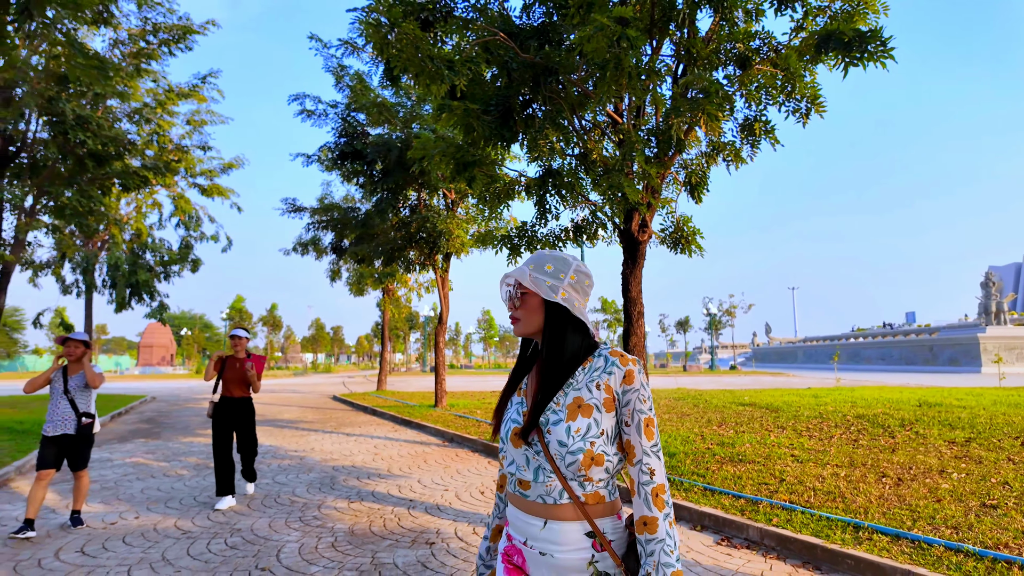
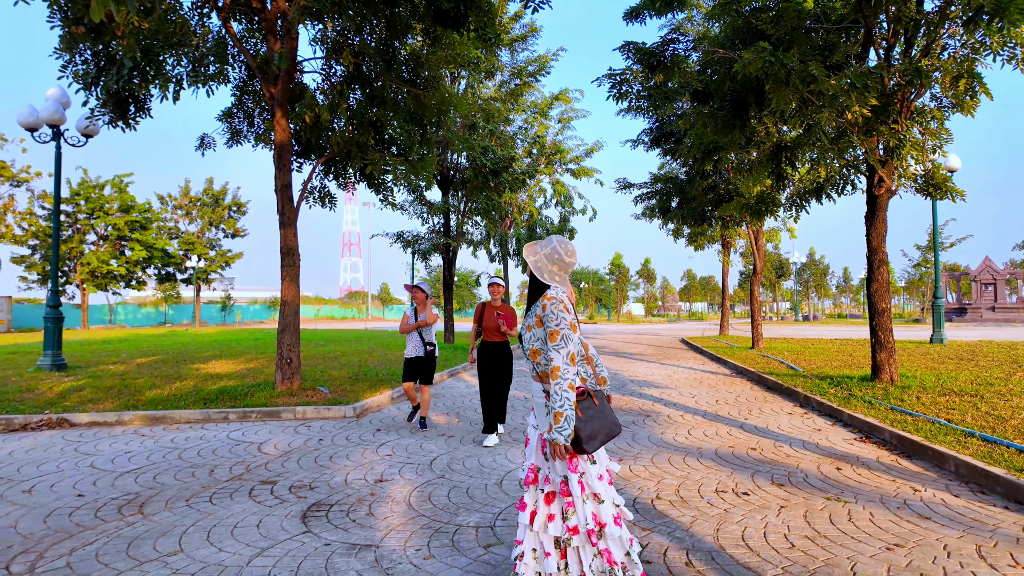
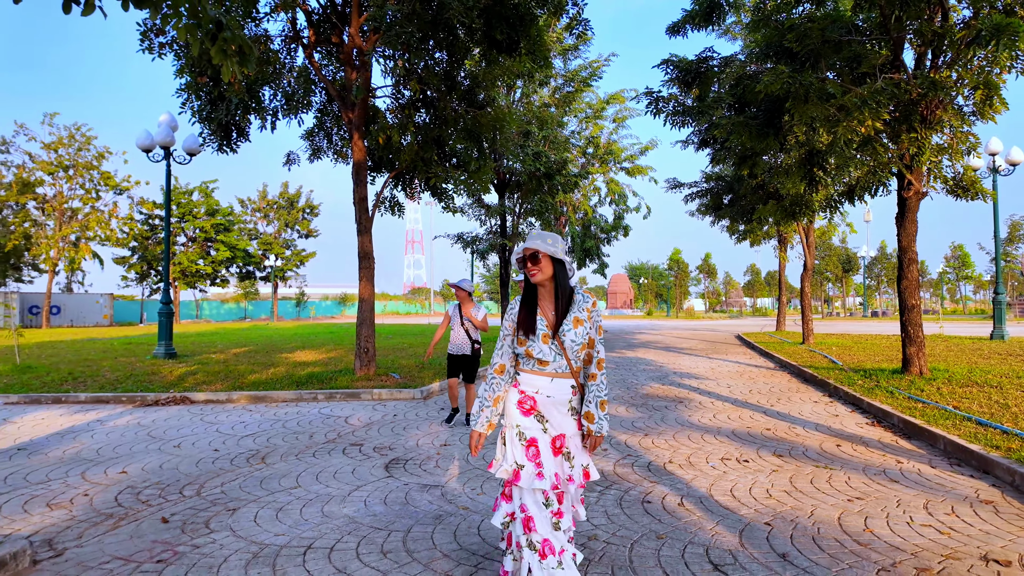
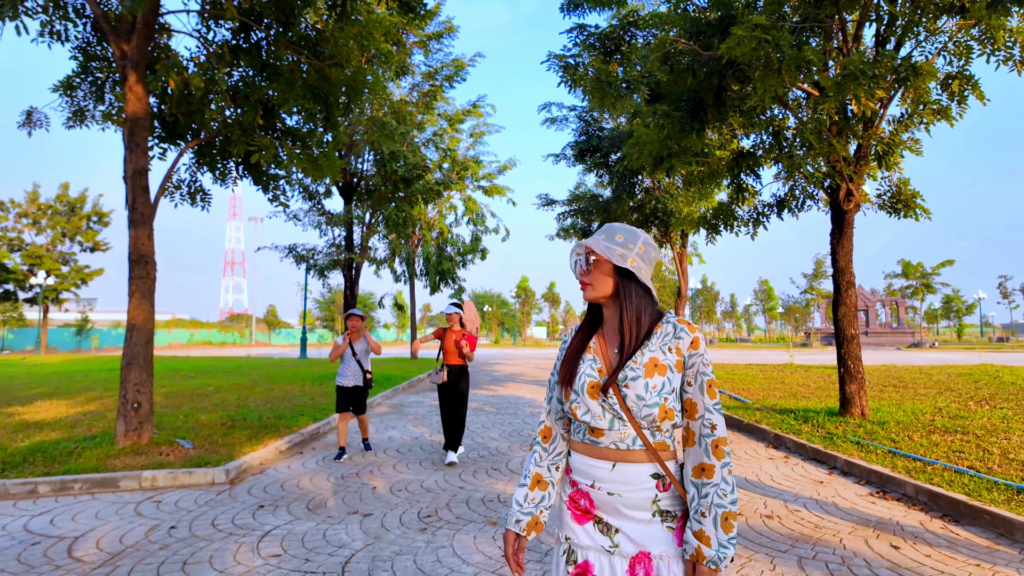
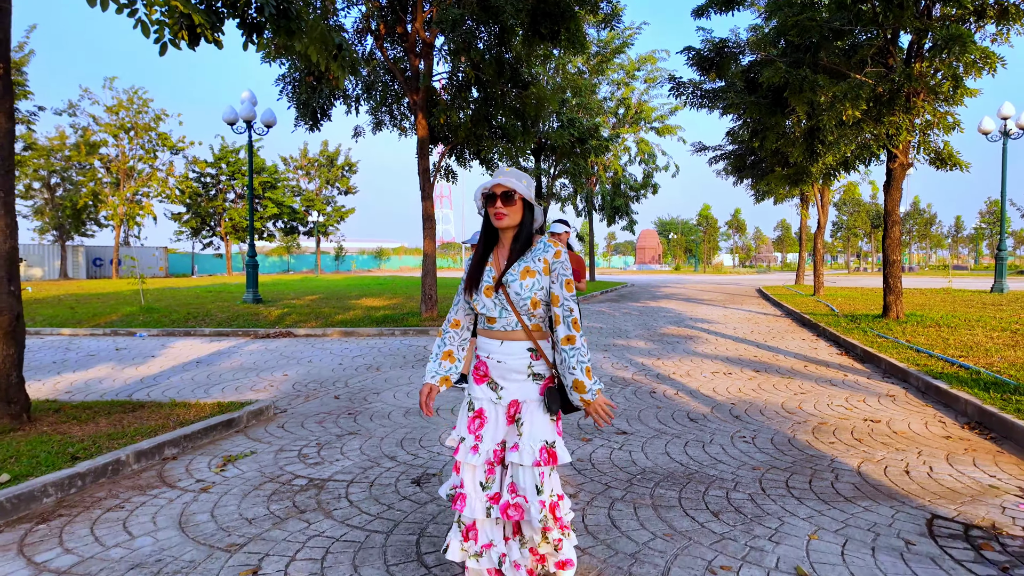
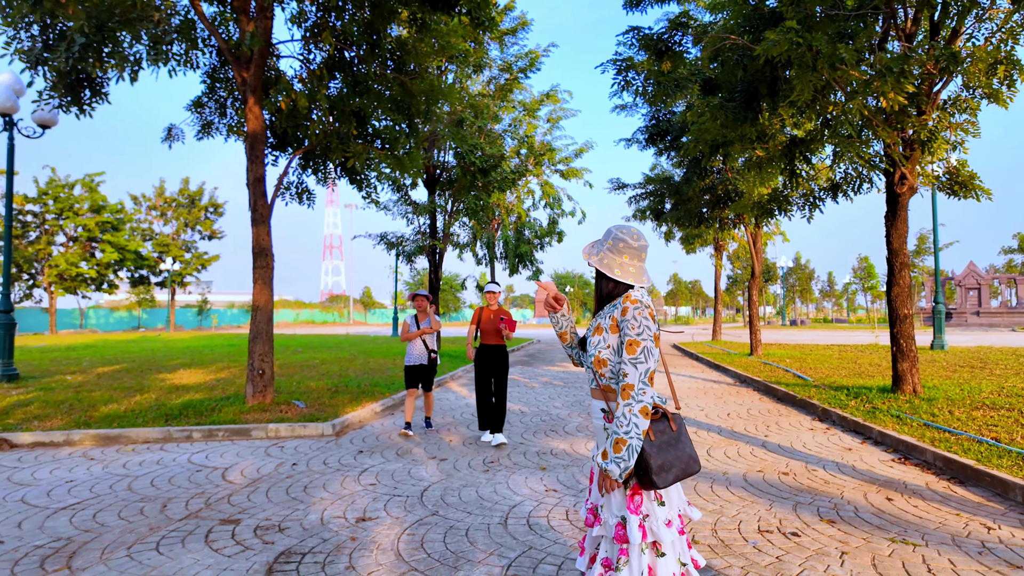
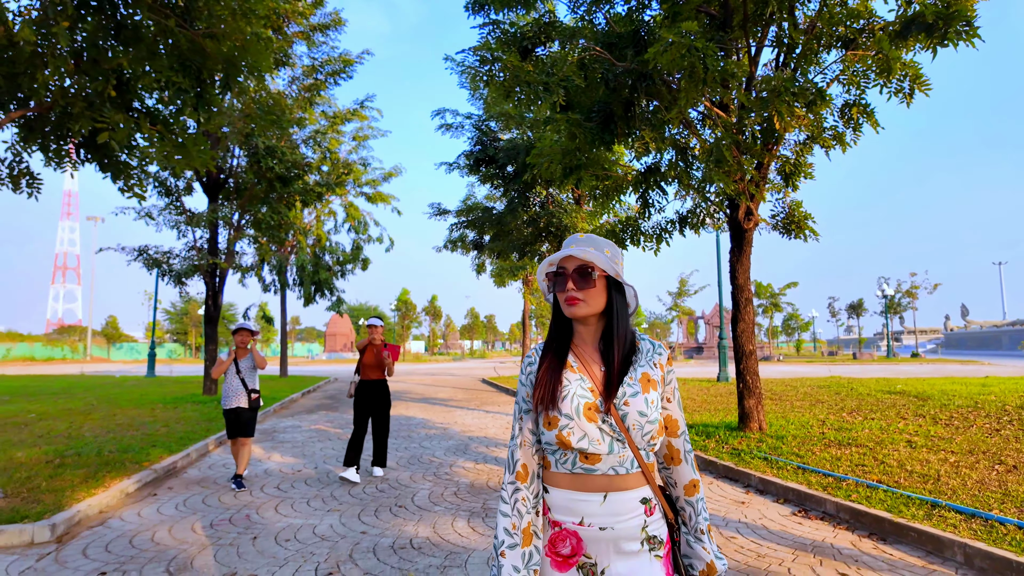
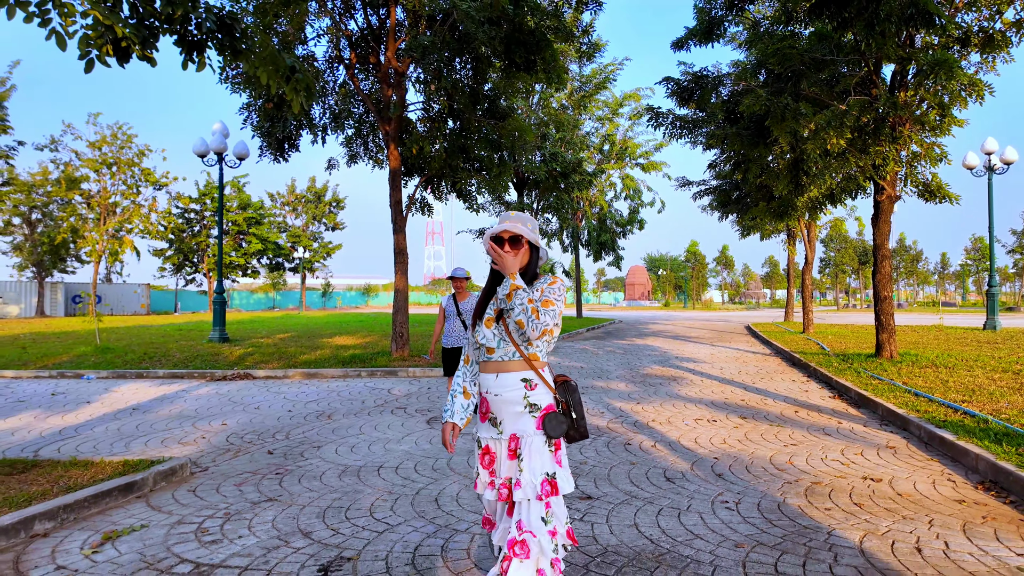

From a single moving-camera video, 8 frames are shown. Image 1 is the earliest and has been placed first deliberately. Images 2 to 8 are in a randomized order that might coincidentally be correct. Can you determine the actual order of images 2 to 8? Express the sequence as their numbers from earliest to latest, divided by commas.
7, 4, 6, 2, 3, 8, 5
